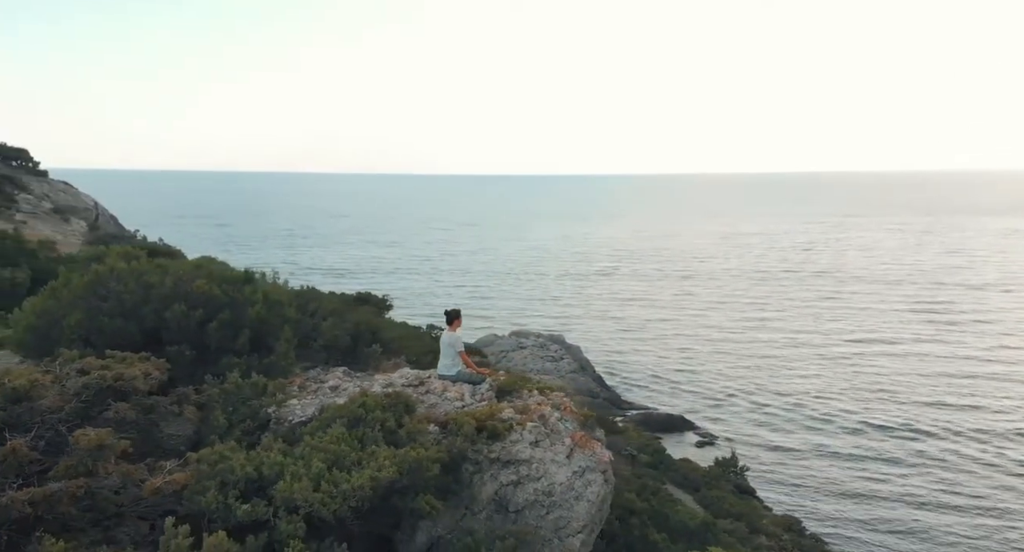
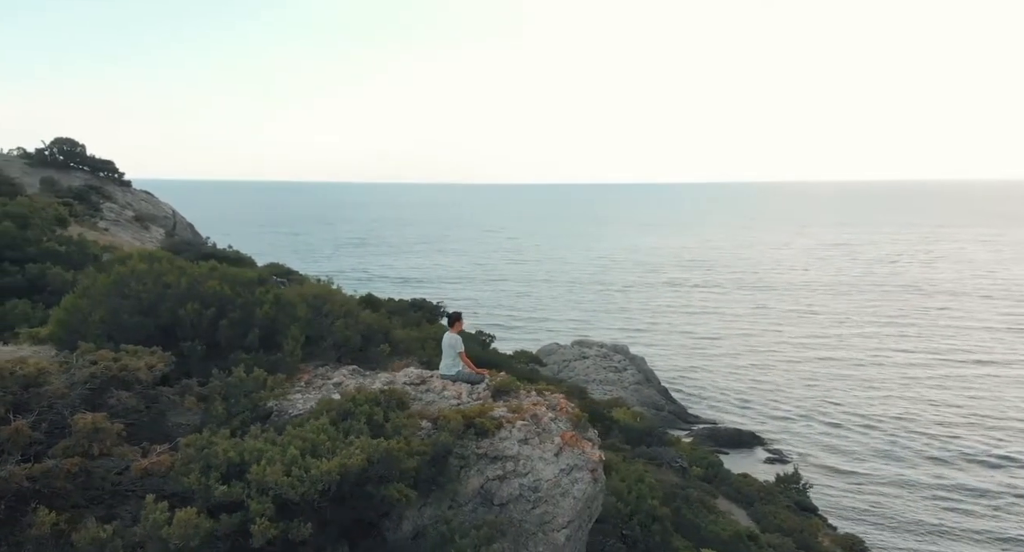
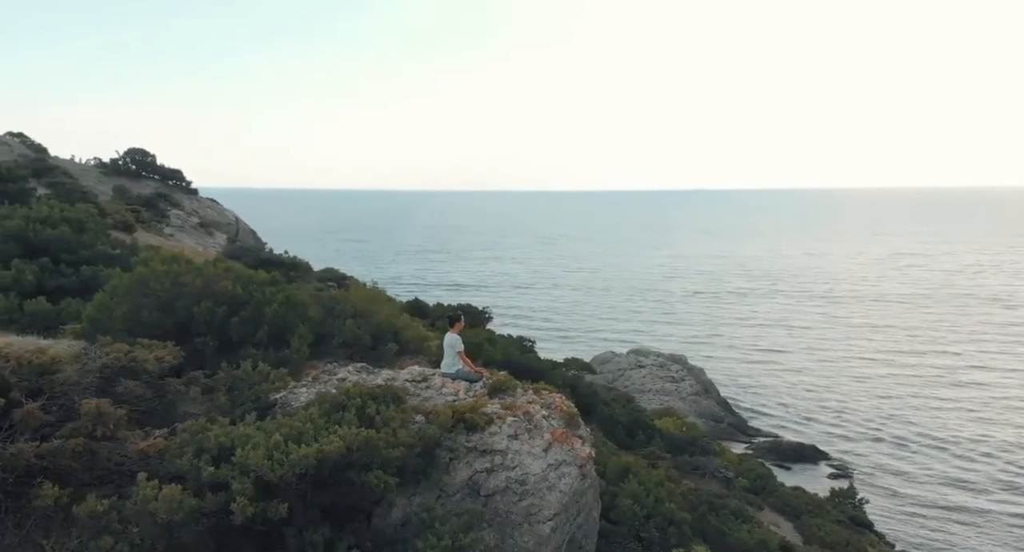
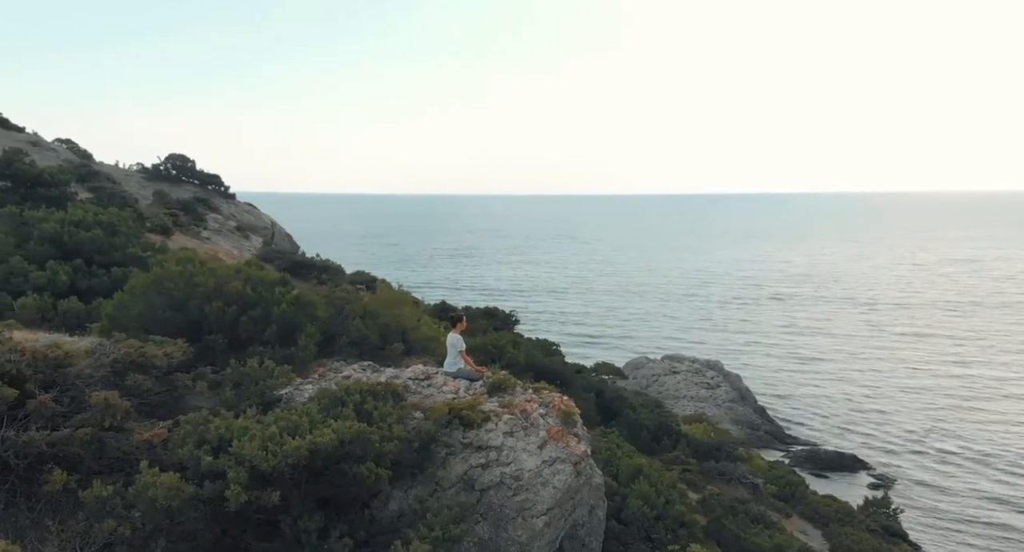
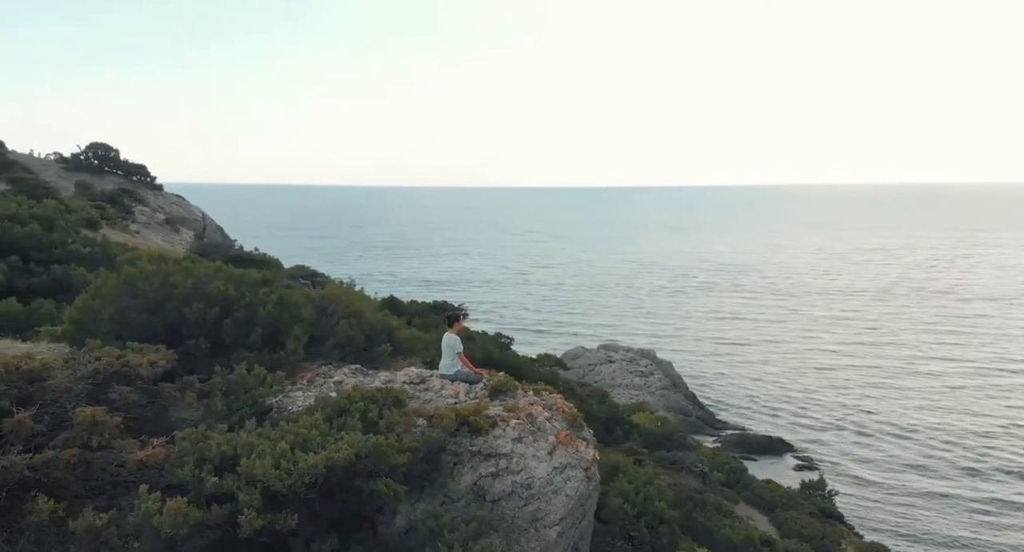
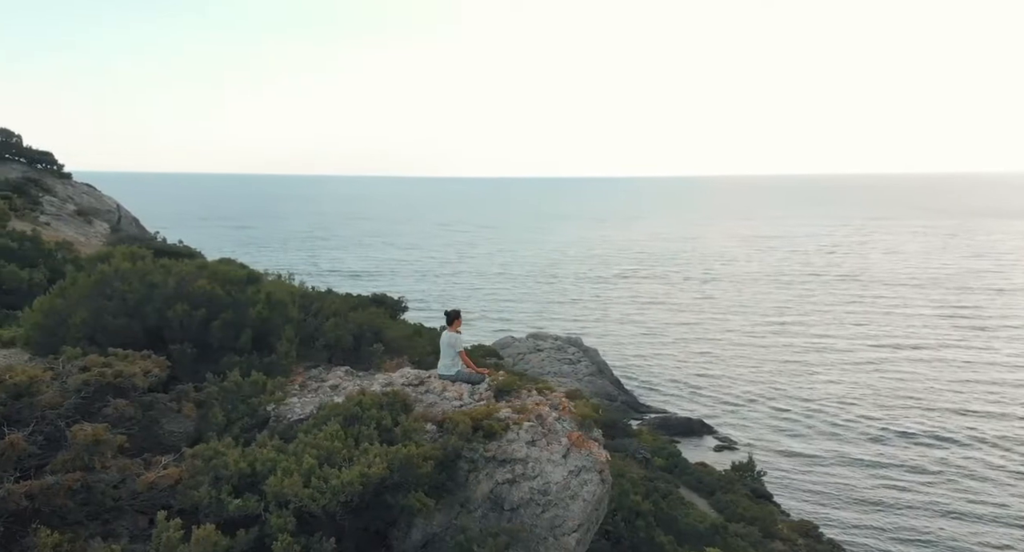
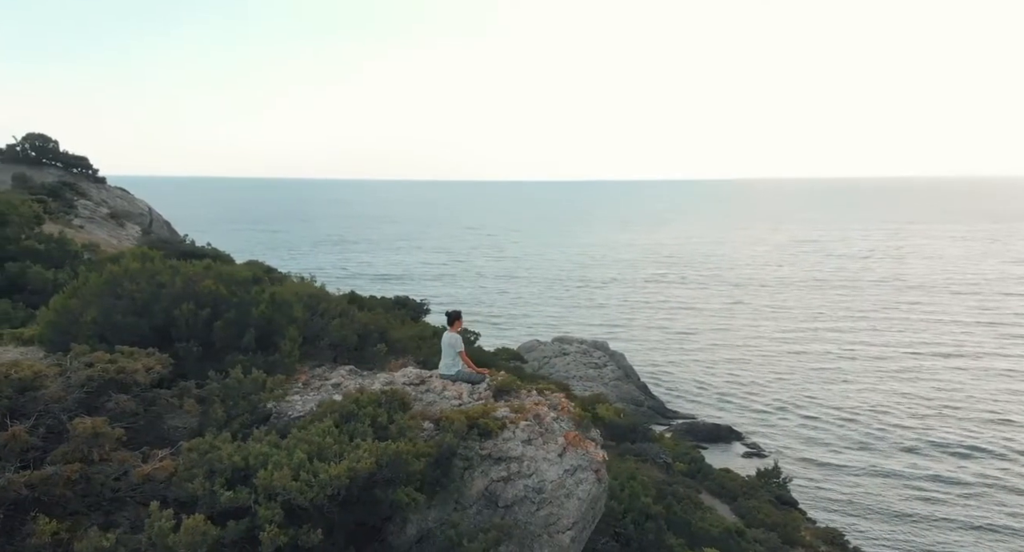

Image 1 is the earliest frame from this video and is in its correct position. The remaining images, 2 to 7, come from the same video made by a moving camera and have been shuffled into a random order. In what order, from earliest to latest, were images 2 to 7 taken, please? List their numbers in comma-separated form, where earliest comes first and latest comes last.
6, 7, 2, 5, 3, 4
